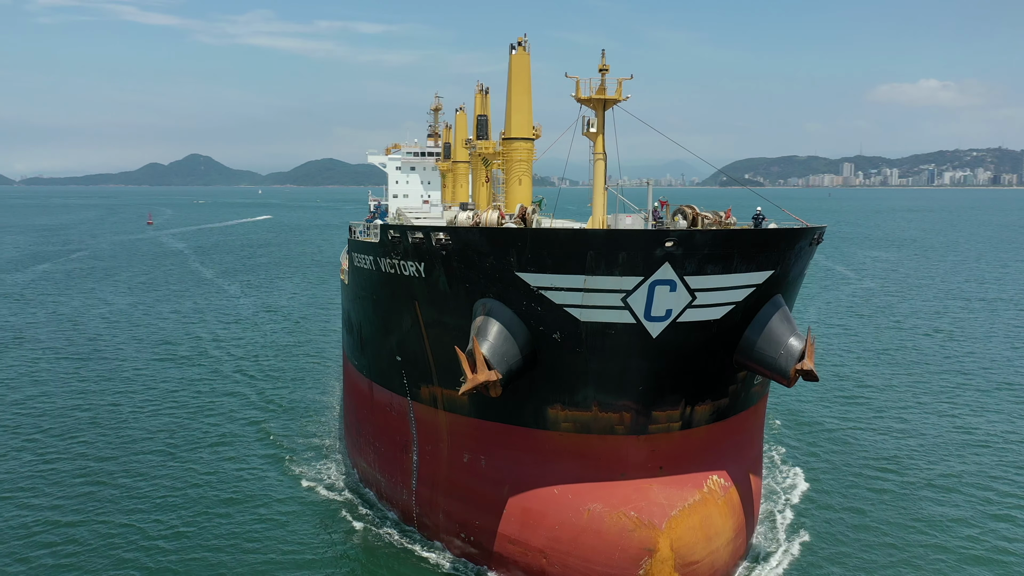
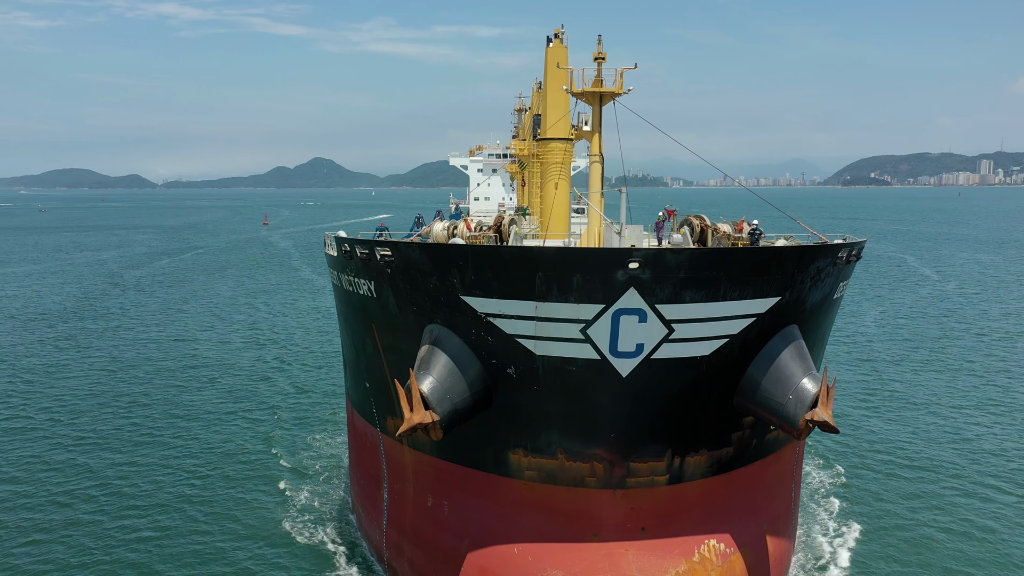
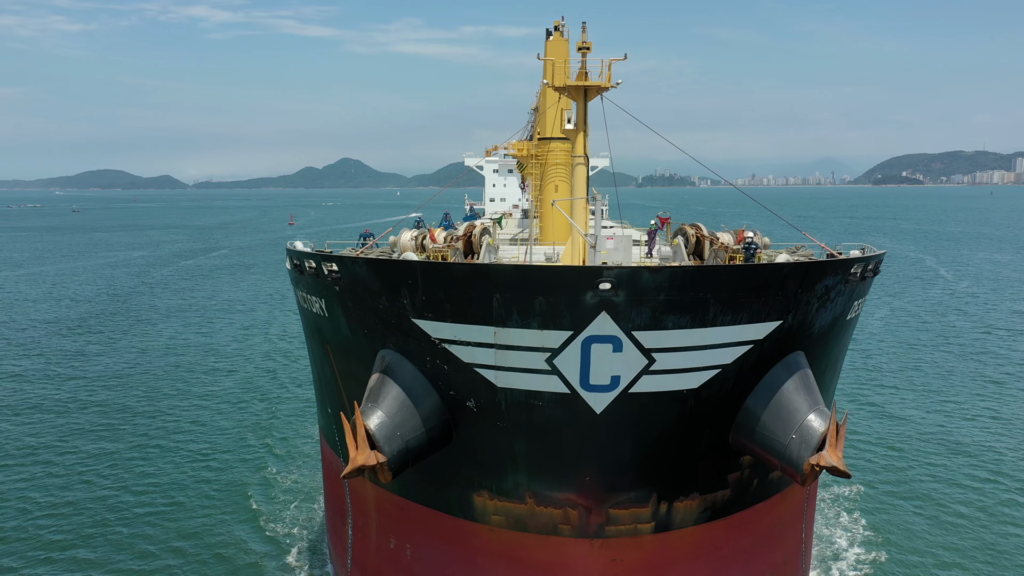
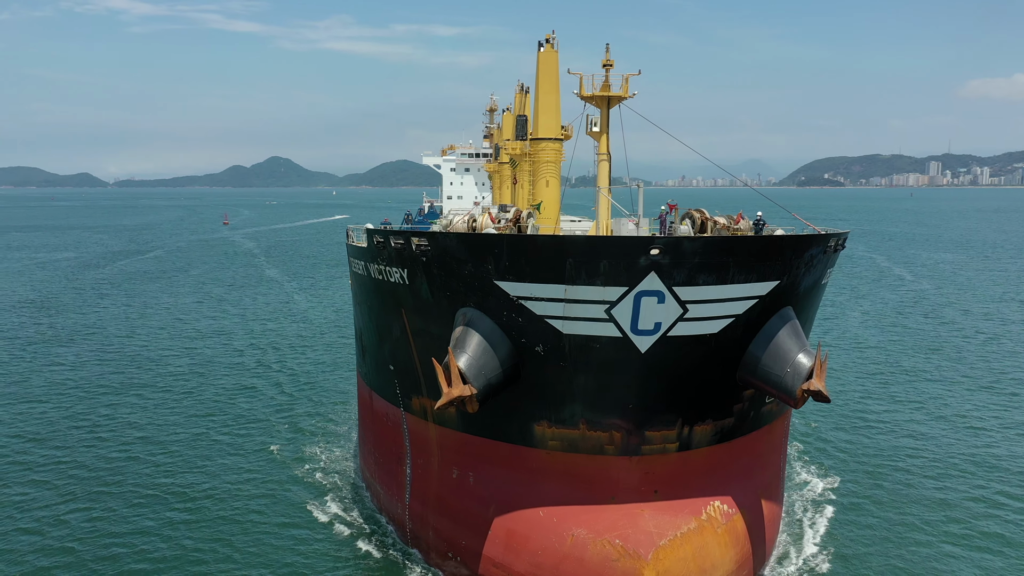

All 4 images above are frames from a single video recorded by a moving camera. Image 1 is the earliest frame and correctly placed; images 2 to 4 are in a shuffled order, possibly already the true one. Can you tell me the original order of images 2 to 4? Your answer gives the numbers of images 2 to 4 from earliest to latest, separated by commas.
4, 2, 3
